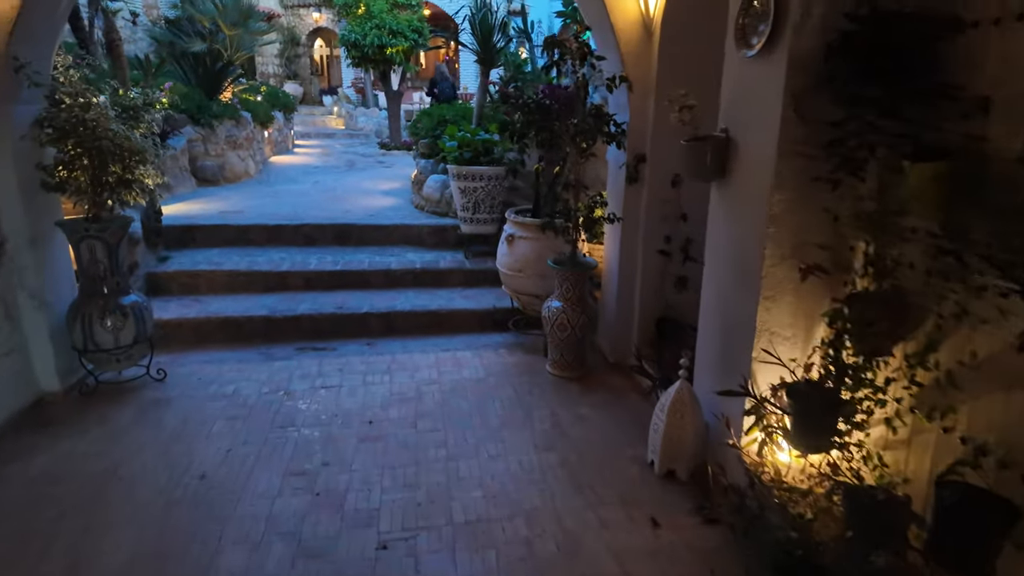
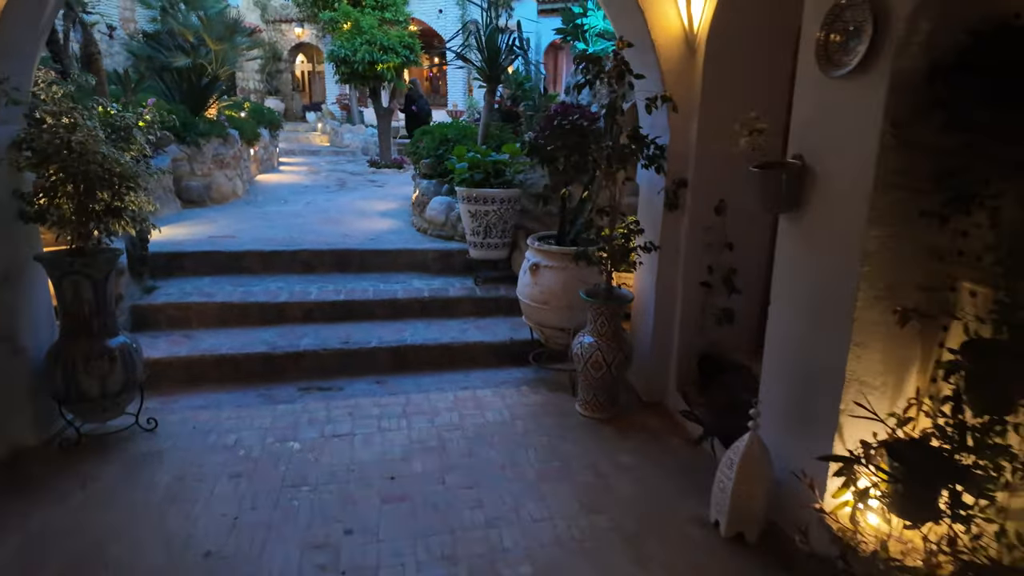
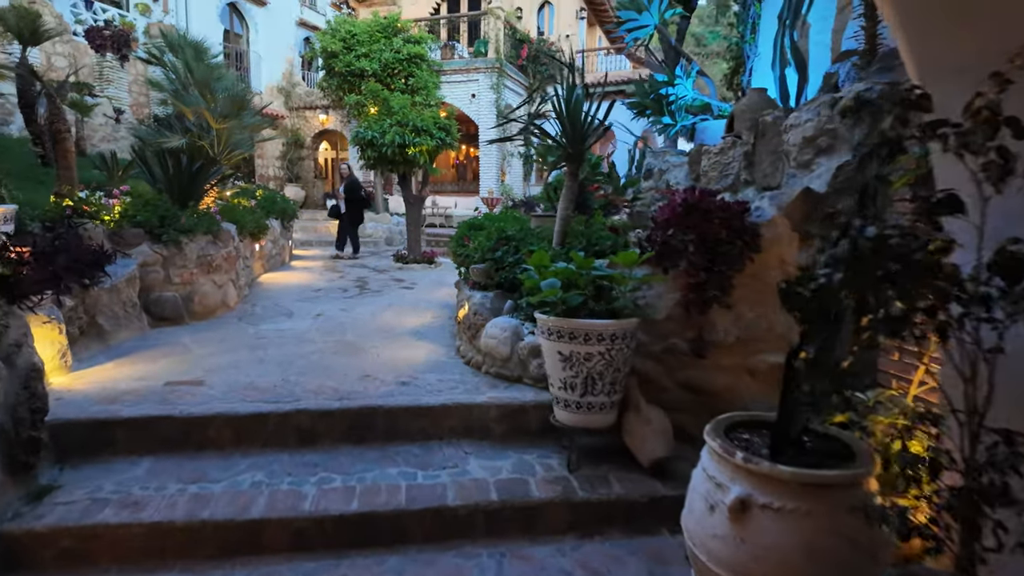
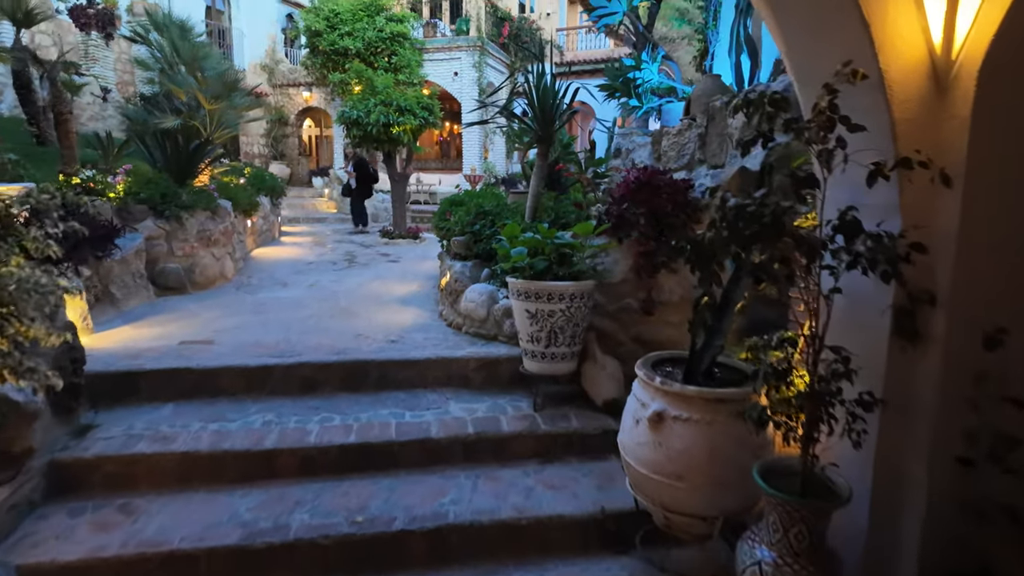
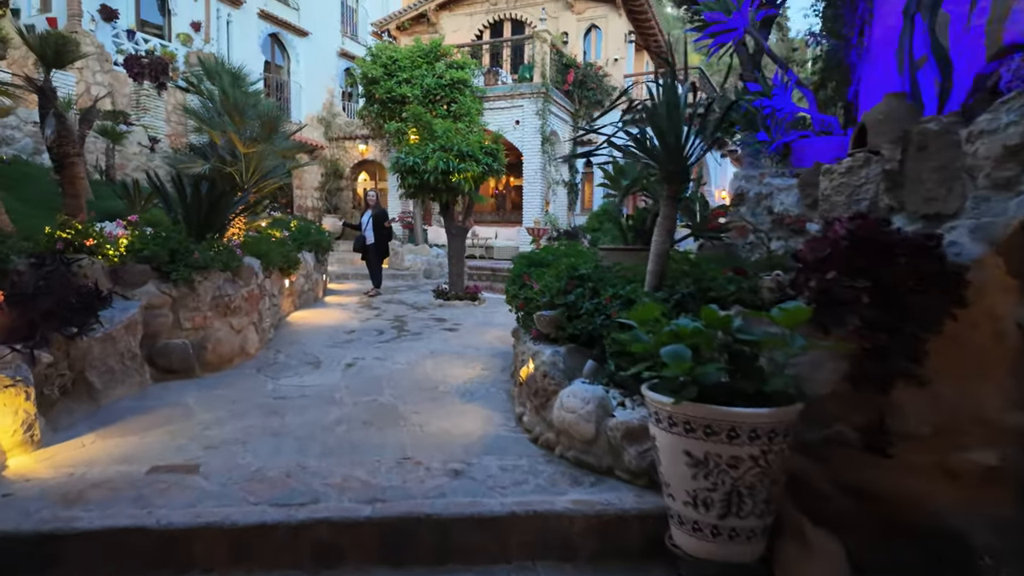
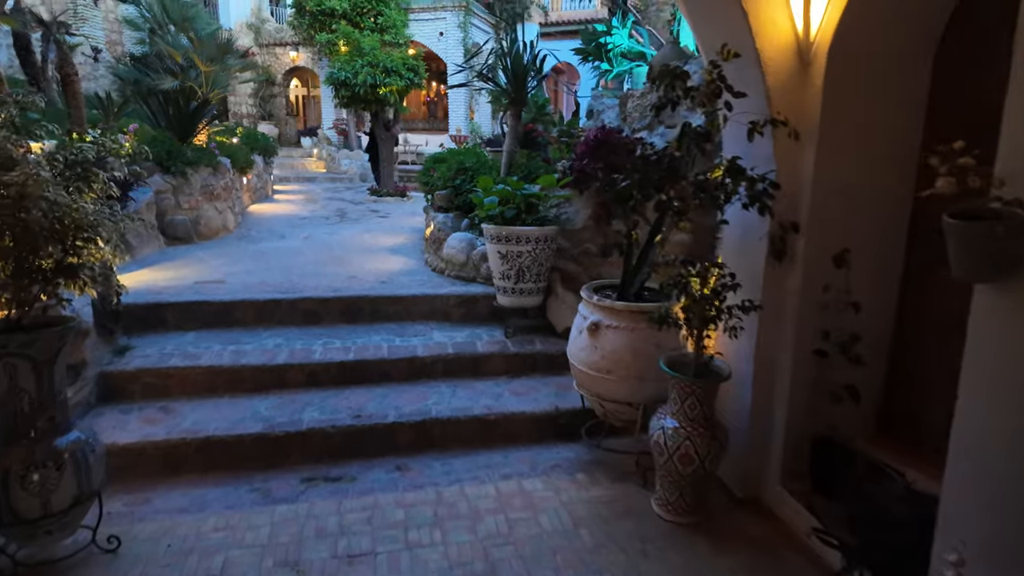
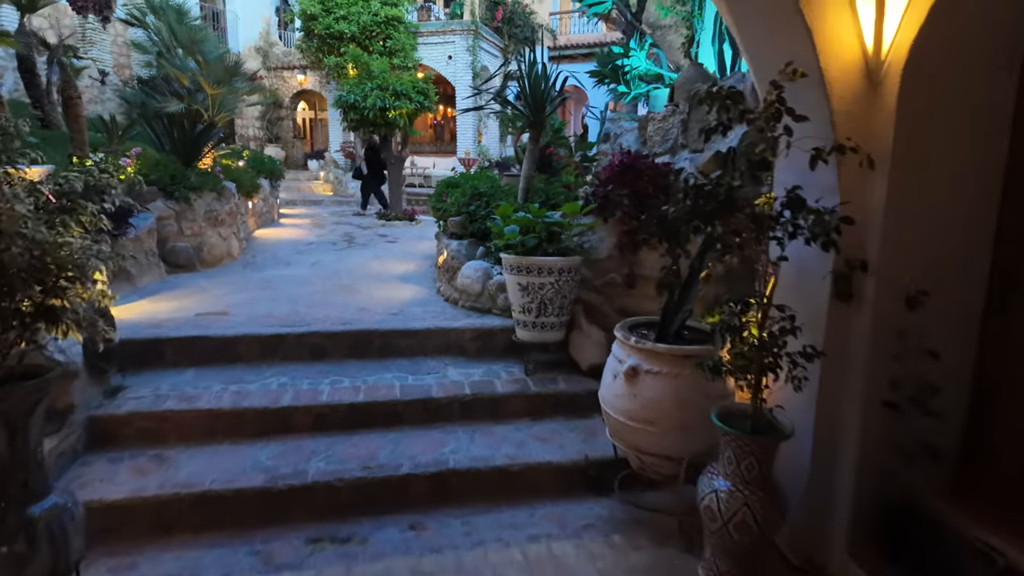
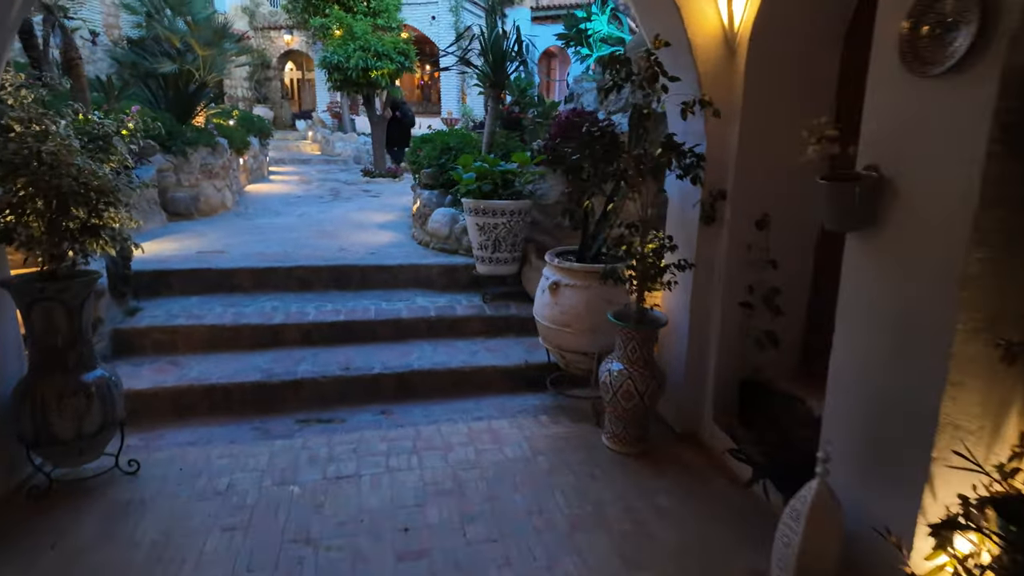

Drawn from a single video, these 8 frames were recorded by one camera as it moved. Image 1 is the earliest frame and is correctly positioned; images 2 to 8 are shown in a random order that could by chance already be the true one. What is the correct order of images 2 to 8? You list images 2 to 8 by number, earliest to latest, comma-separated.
2, 8, 6, 7, 4, 3, 5
